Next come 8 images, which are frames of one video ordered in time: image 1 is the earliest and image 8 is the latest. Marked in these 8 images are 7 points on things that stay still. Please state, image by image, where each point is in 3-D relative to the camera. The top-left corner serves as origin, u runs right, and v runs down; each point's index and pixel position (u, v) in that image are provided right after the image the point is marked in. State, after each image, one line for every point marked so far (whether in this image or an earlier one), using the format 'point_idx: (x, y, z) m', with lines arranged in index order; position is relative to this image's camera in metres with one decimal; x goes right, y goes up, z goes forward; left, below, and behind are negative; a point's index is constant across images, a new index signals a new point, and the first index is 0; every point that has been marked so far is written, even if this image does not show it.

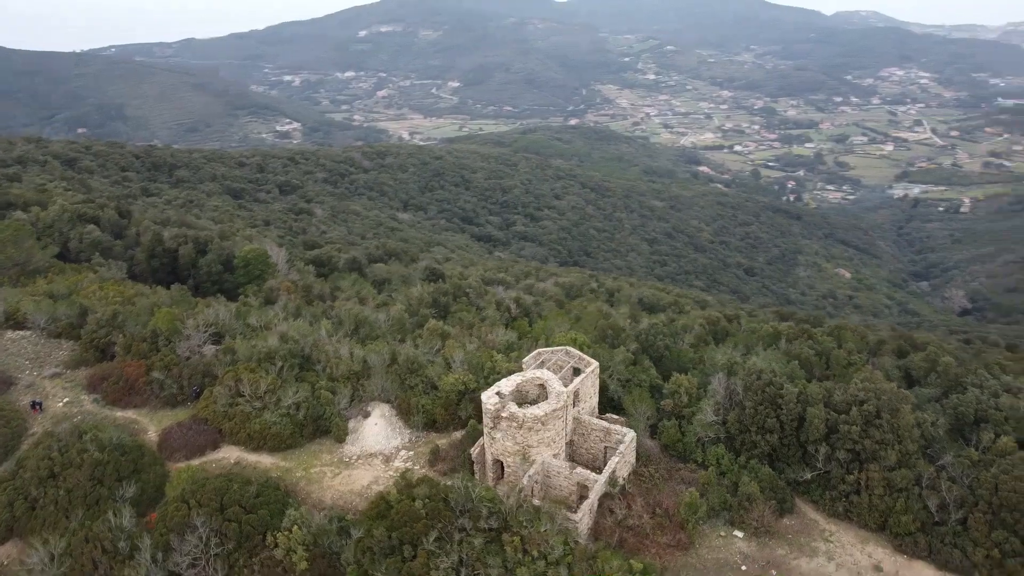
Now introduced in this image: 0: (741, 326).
0: (+5.5, -0.9, +19.3) m
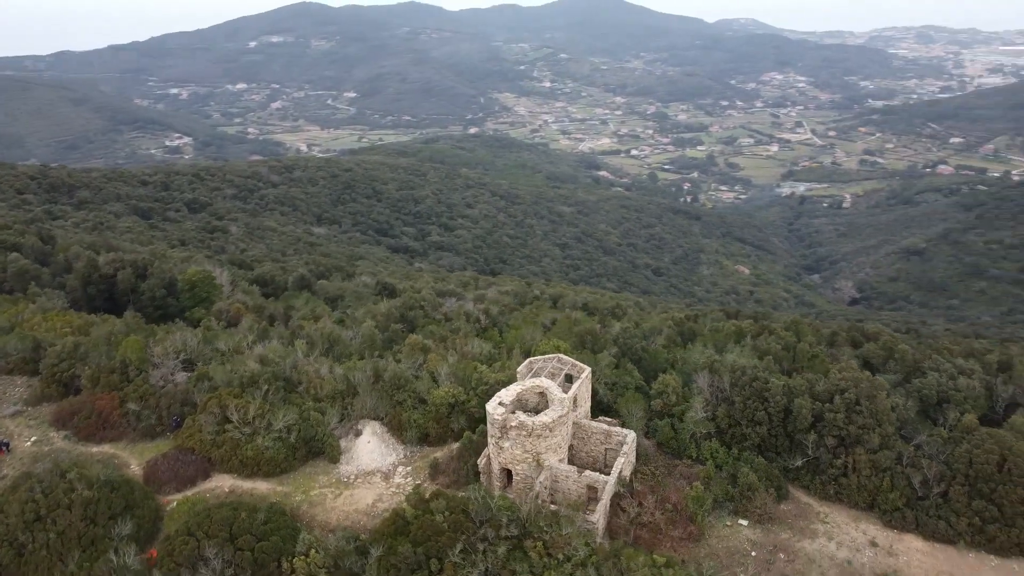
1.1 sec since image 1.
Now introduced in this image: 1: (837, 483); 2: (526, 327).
0: (+4.7, -0.9, +20.1) m
1: (+5.1, -3.0, +12.4) m
2: (+0.5, -0.9, +19.6) m
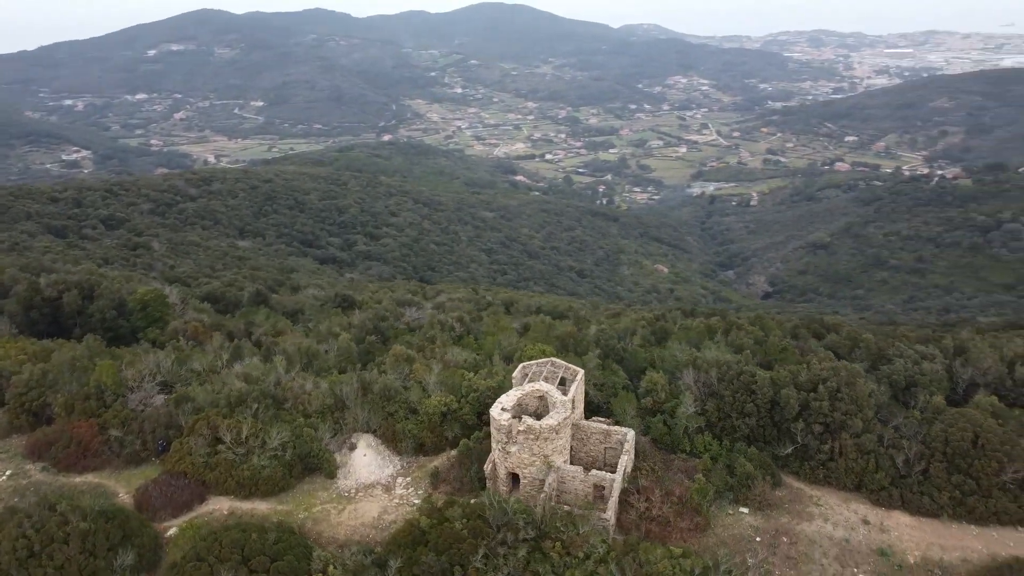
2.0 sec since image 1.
0: (+3.9, -0.9, +20.8) m
1: (+5.1, -2.9, +13.1) m
2: (-0.2, -1.1, +19.8) m
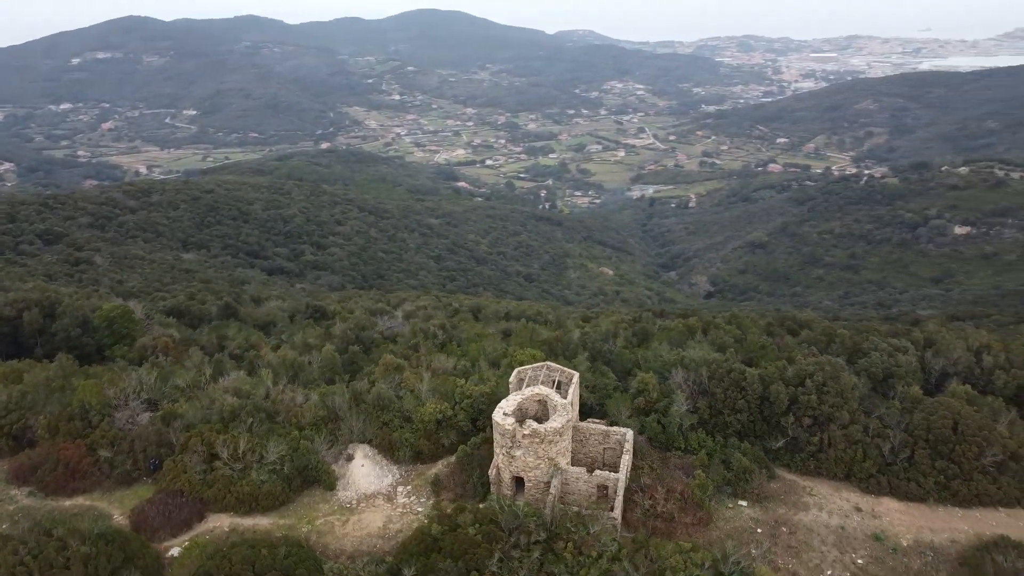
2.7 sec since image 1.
0: (+3.3, -1.0, +21.2) m
1: (+5.1, -2.9, +13.6) m
2: (-0.7, -1.3, +20.0) m
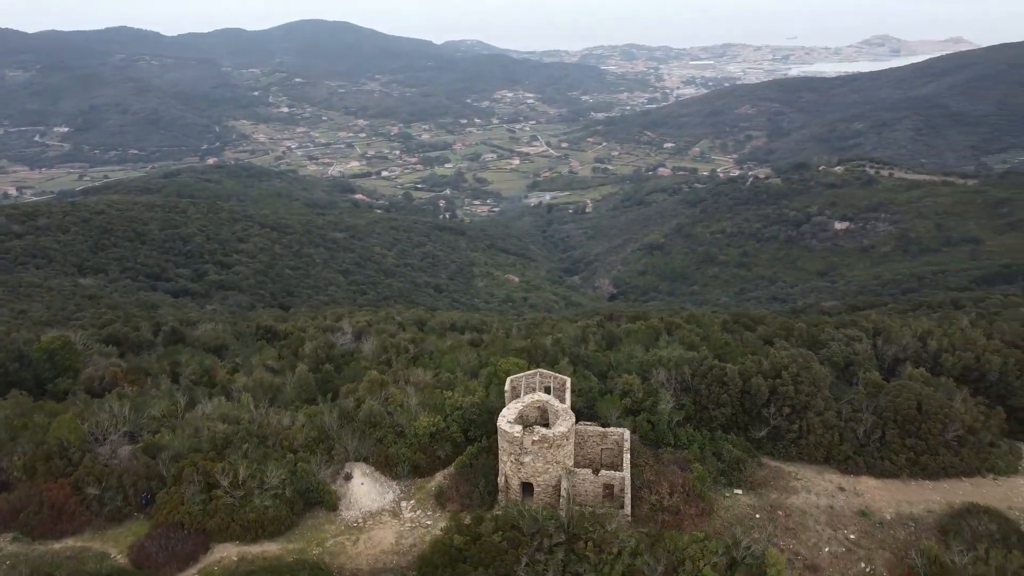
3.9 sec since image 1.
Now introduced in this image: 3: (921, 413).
0: (+2.2, -1.1, +21.9) m
1: (+5.1, -2.8, +14.6) m
2: (-1.6, -1.6, +20.1) m
3: (+7.6, -2.3, +14.9) m
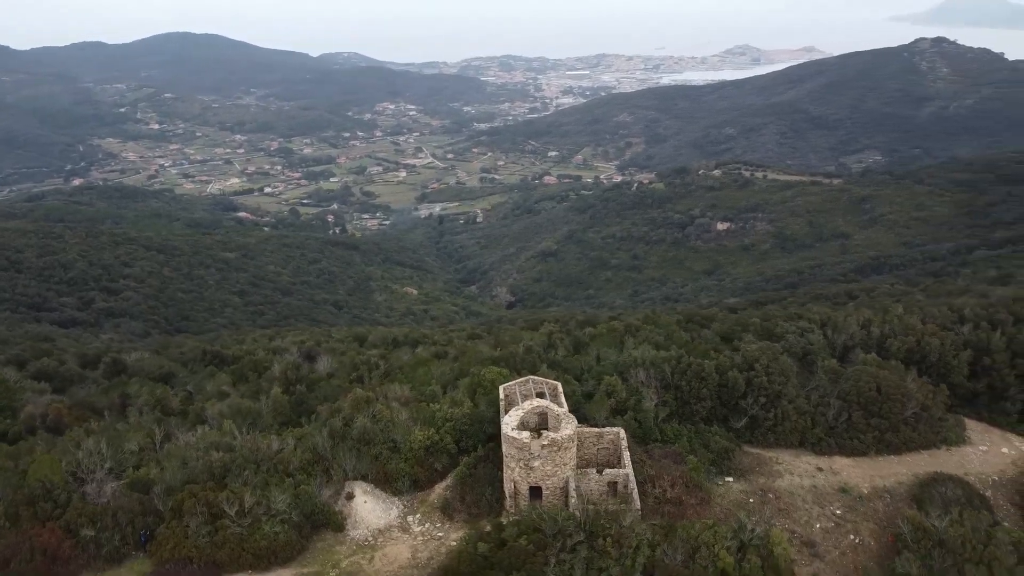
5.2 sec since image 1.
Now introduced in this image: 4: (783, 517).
0: (+1.0, -1.3, +22.4) m
1: (+5.0, -2.8, +15.5) m
2: (-2.5, -1.9, +20.1) m
3: (+7.3, -2.1, +16.2) m
4: (+4.5, -3.8, +13.4) m
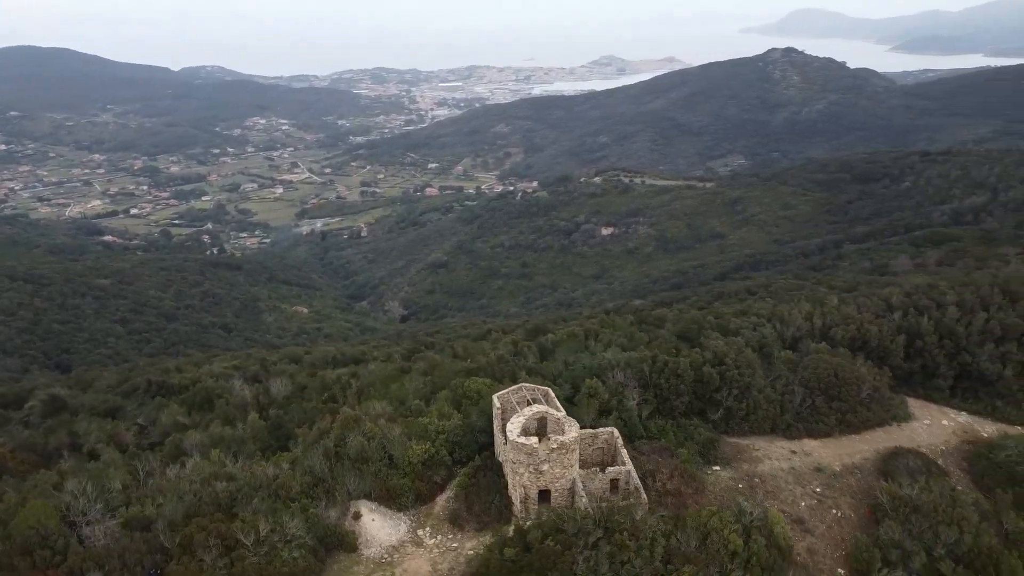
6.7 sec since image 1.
0: (-0.2, -1.6, +22.8) m
1: (+4.7, -2.8, +16.6) m
2: (-3.3, -2.3, +20.0) m
3: (+6.9, -2.0, +17.6) m
4: (+4.6, -3.7, +14.4) m
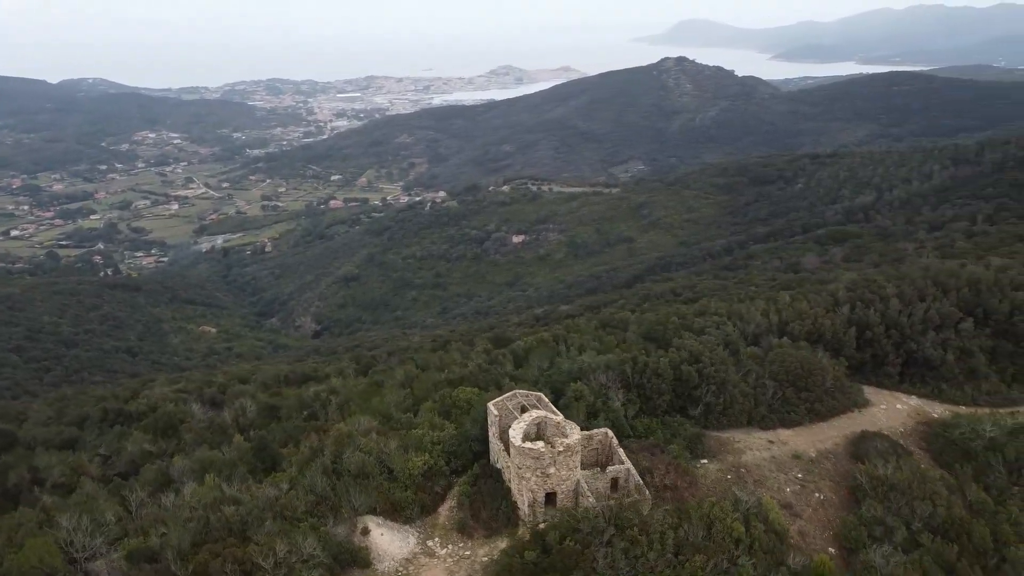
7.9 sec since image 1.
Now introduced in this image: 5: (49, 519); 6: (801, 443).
0: (-1.2, -1.9, +23.0) m
1: (+4.5, -2.8, +17.4) m
2: (-4.0, -2.7, +19.9) m
3: (+6.5, -1.9, +18.6) m
4: (+4.6, -3.7, +15.1) m
5: (-8.0, -3.8, +14.2) m
6: (+6.0, -3.2, +16.8) m
